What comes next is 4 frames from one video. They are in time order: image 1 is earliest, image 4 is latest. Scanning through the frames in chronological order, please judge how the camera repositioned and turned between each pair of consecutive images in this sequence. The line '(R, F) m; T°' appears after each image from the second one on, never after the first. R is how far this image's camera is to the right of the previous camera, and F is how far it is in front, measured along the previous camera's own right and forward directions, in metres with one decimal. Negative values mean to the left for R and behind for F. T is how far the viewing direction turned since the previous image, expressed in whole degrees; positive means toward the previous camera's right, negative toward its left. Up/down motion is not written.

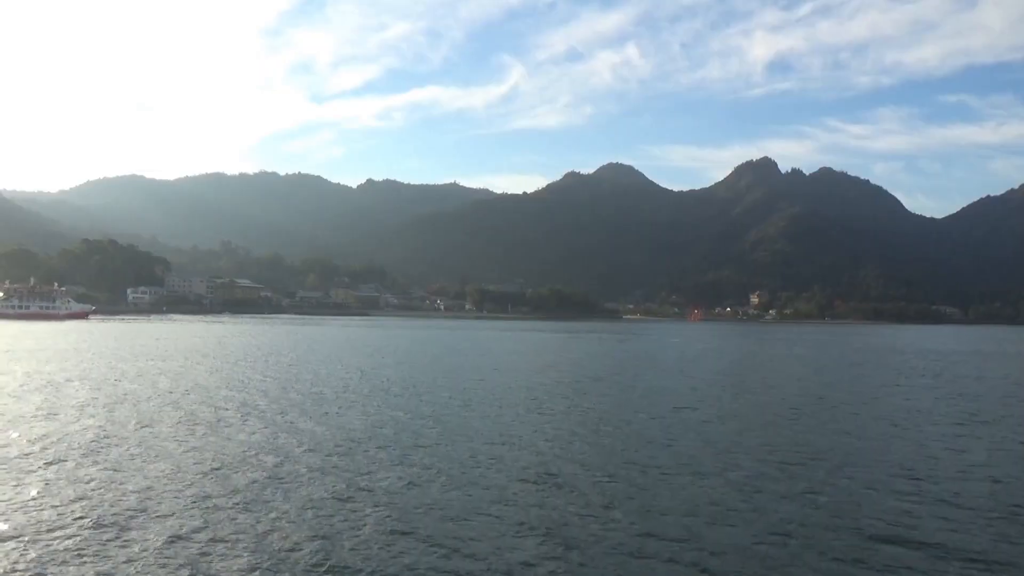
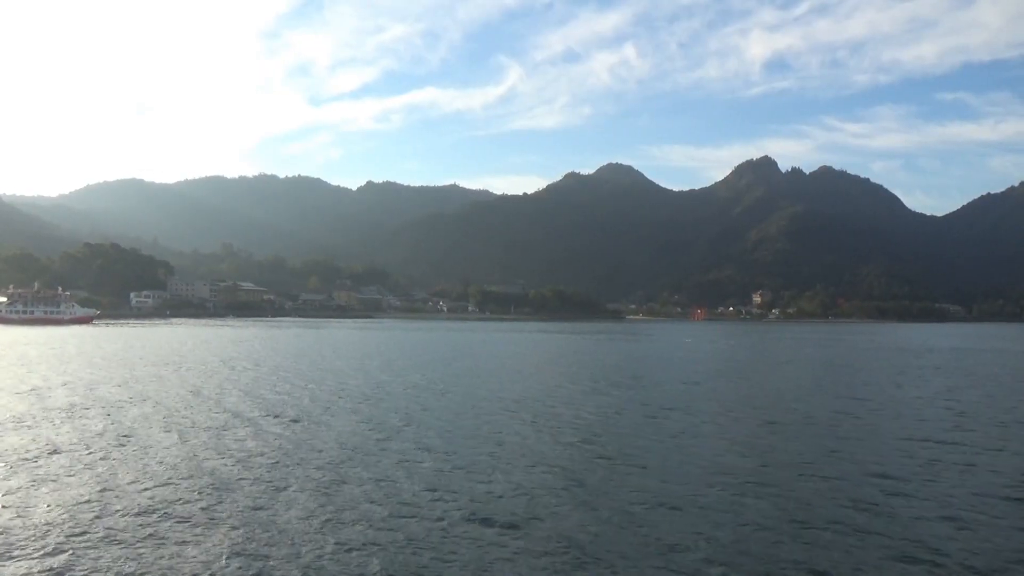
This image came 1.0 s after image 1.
(-0.6, +0.4) m; 0°
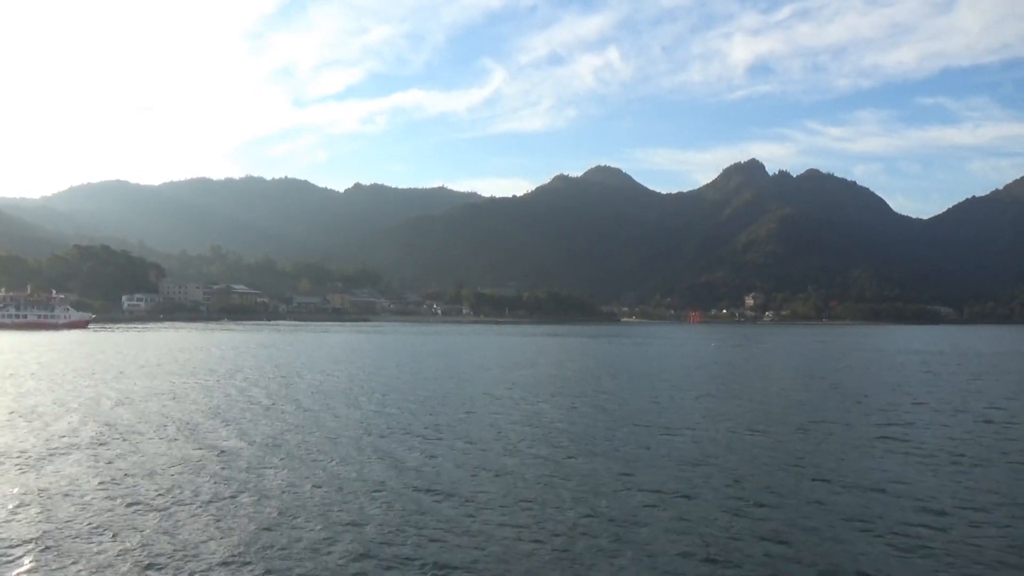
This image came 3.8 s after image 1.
(-1.7, +1.4) m; +1°
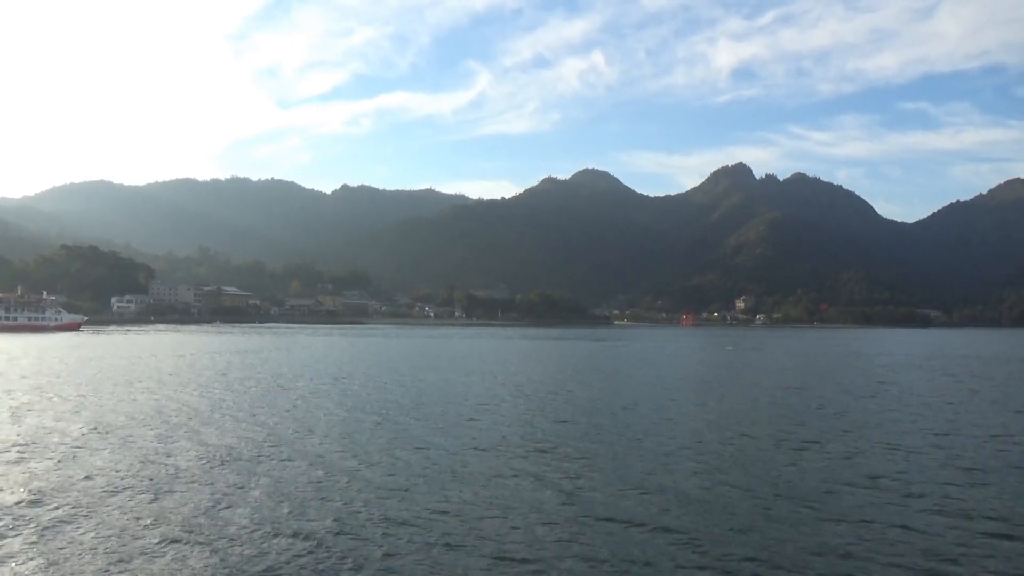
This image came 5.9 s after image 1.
(-1.3, +1.1) m; +1°
